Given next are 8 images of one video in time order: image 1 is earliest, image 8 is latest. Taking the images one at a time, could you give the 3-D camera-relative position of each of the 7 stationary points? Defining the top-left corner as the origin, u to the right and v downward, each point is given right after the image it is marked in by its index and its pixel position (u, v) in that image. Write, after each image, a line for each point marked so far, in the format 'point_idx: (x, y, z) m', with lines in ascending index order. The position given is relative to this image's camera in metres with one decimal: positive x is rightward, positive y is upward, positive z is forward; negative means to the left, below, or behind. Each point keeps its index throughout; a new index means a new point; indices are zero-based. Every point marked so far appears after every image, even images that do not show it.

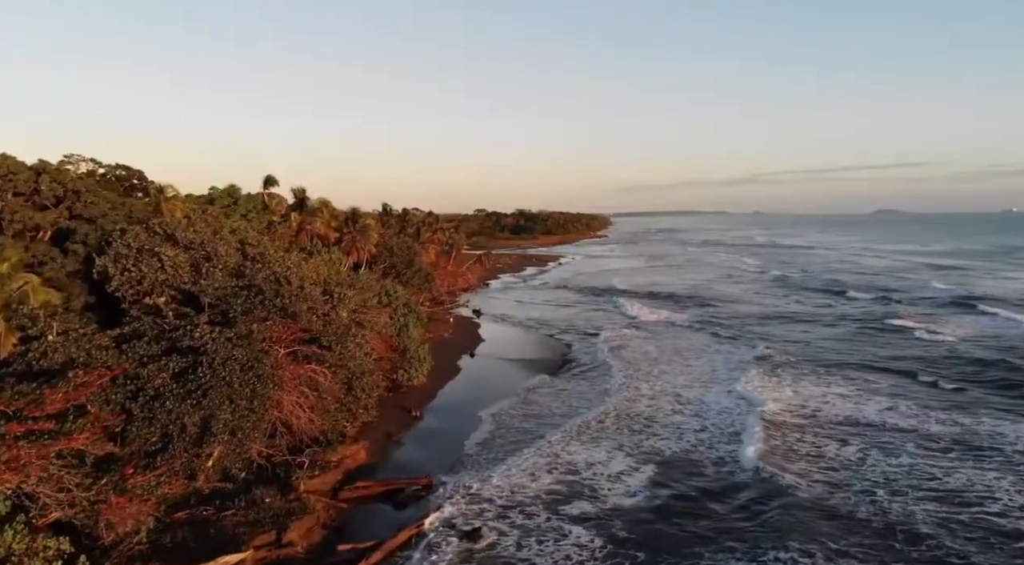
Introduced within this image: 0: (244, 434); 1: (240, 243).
0: (-5.0, -2.9, +14.6) m
1: (-7.0, +1.0, +19.9) m
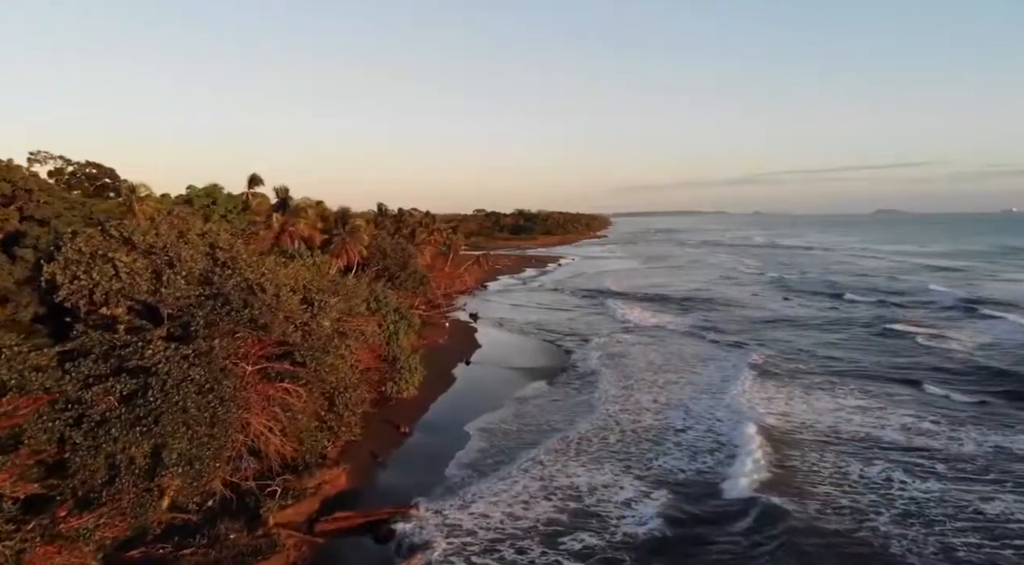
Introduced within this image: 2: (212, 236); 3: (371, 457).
0: (-5.1, -3.0, +12.9) m
1: (-7.1, +0.9, +18.2) m
2: (-7.2, +1.1, +18.5) m
3: (-3.6, -4.4, +19.6) m
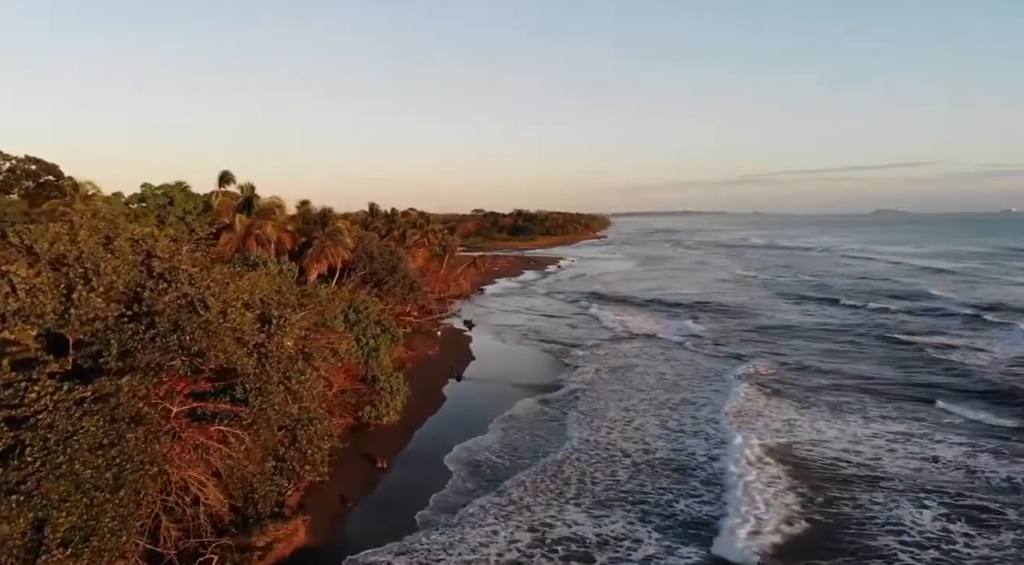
0: (-5.3, -3.3, +10.0) m
1: (-7.2, +0.6, +15.3) m
2: (-7.3, +0.8, +15.6) m
3: (-3.7, -4.7, +16.7) m
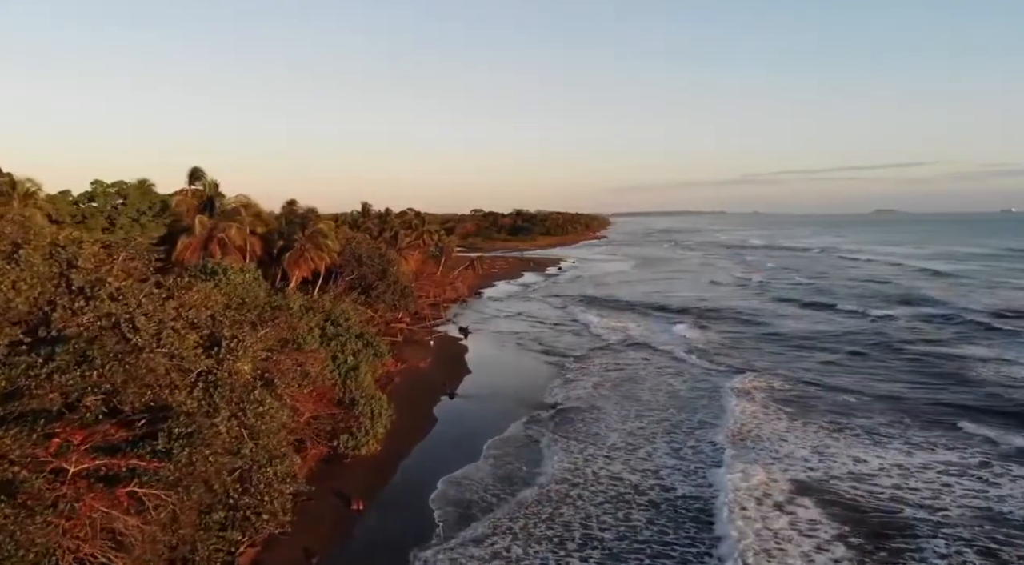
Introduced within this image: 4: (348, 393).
0: (-5.3, -3.6, +7.4) m
1: (-7.3, +0.3, +12.6) m
2: (-7.4, +0.6, +12.9) m
3: (-3.8, -4.9, +14.1) m
4: (-4.1, -2.8, +19.4) m
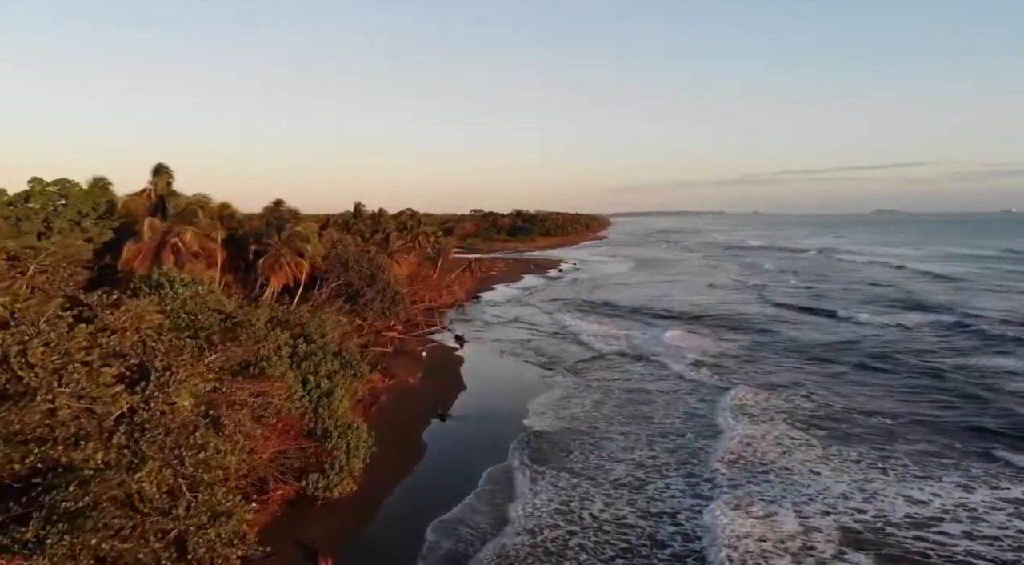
0: (-5.4, -3.9, +4.8) m
1: (-7.3, 0.0, +10.0) m
2: (-7.4, +0.3, +10.3) m
3: (-3.8, -5.2, +11.5) m
4: (-4.2, -3.0, +16.8) m
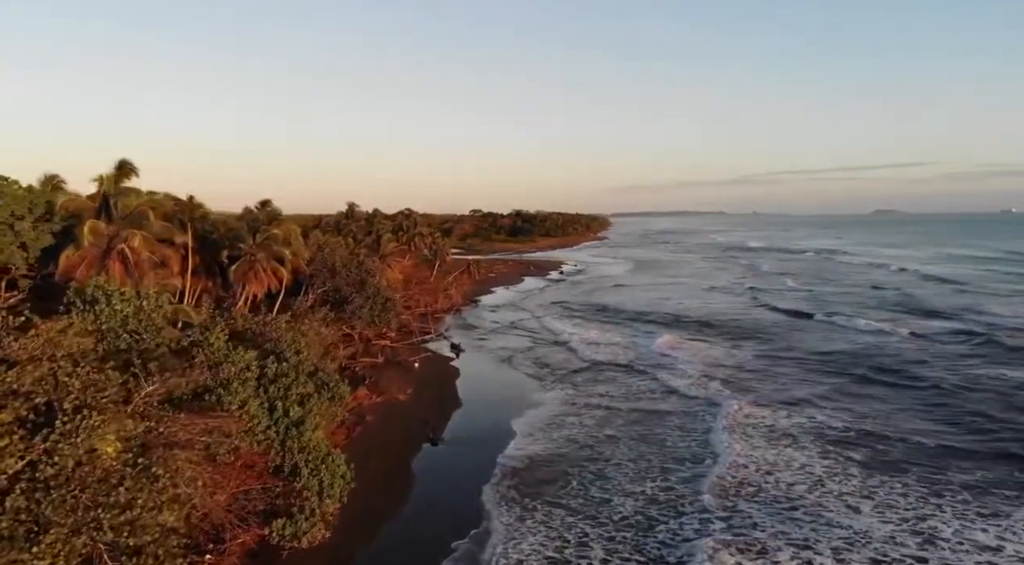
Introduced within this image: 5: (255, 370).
0: (-5.4, -4.1, +2.5) m
1: (-7.3, -0.2, +7.7) m
2: (-7.4, +0.1, +8.0) m
3: (-3.8, -5.4, +9.2) m
4: (-4.2, -3.3, +14.5) m
5: (-5.2, -1.8, +15.8) m
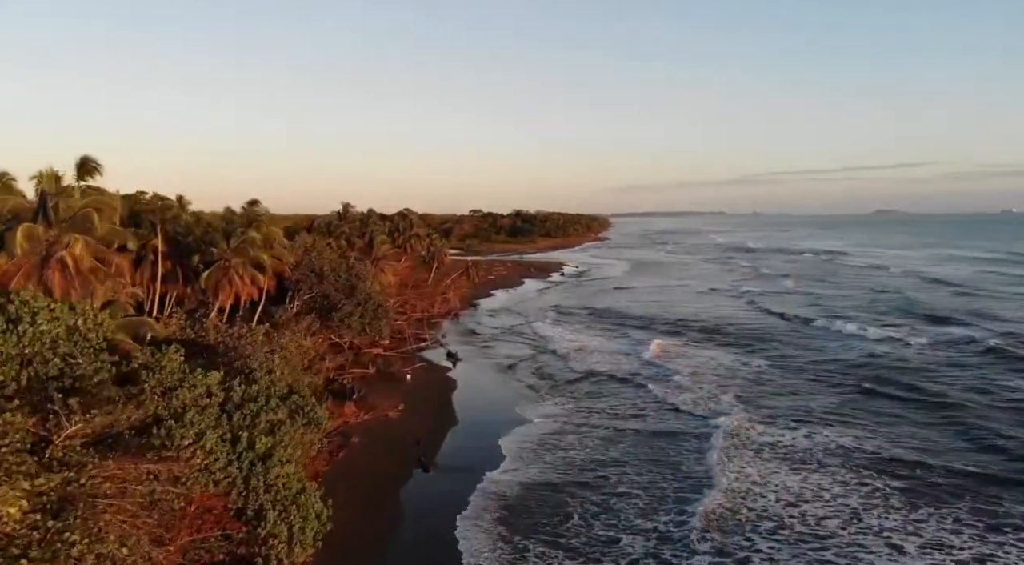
0: (-5.4, -4.3, +0.5) m
1: (-7.3, -0.4, +5.8) m
2: (-7.4, -0.2, +6.0) m
3: (-3.9, -5.7, +7.2) m
4: (-4.2, -3.5, +12.5) m
5: (-5.2, -2.0, +13.8) m
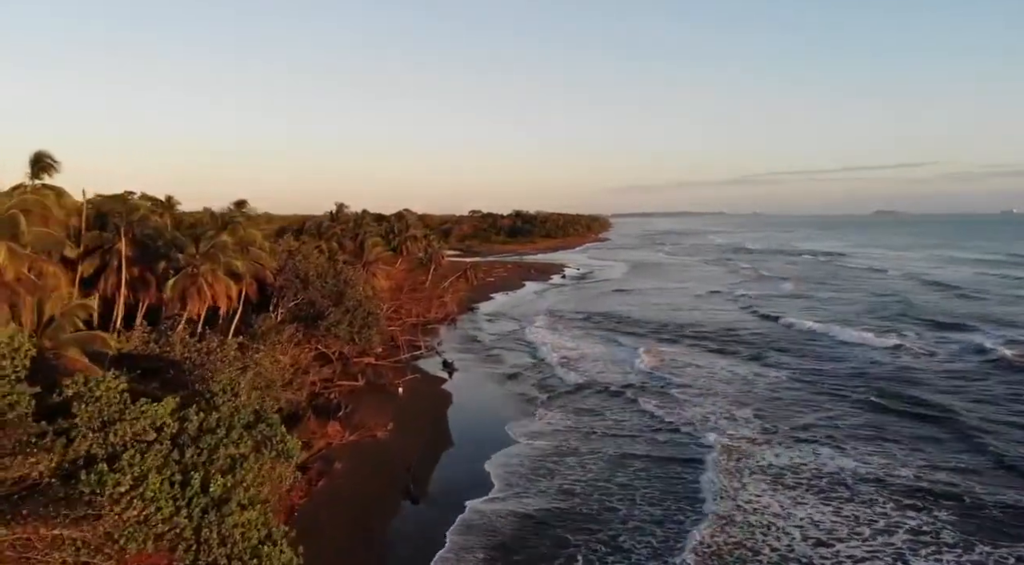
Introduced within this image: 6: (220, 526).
0: (-5.4, -4.5, -1.4) m
1: (-7.4, -0.6, +3.8) m
2: (-7.5, -0.4, +4.1) m
3: (-3.9, -5.9, +5.3) m
4: (-4.2, -3.7, +10.6) m
5: (-5.3, -2.2, +11.9) m
6: (-4.1, -3.4, +11.2) m
